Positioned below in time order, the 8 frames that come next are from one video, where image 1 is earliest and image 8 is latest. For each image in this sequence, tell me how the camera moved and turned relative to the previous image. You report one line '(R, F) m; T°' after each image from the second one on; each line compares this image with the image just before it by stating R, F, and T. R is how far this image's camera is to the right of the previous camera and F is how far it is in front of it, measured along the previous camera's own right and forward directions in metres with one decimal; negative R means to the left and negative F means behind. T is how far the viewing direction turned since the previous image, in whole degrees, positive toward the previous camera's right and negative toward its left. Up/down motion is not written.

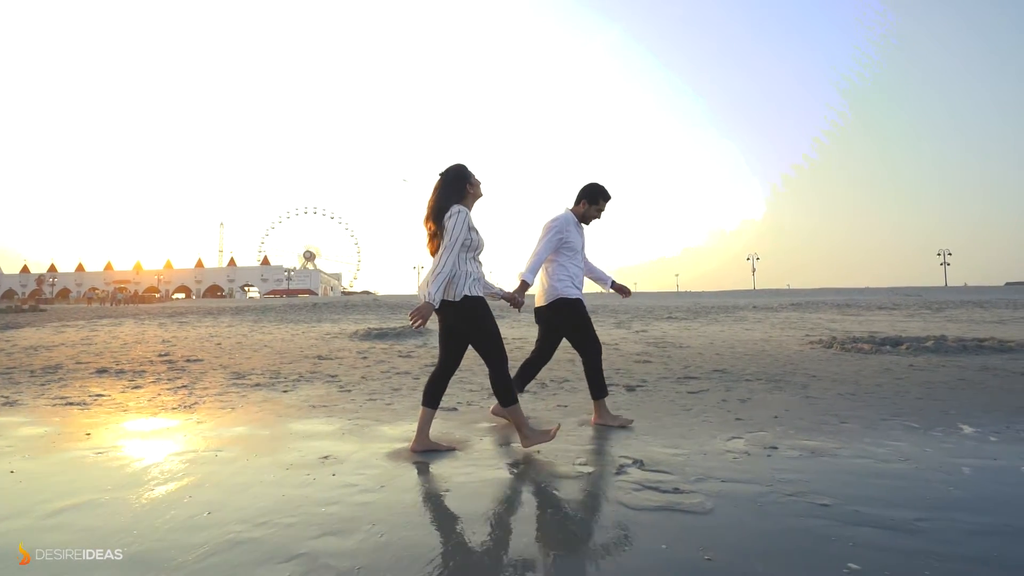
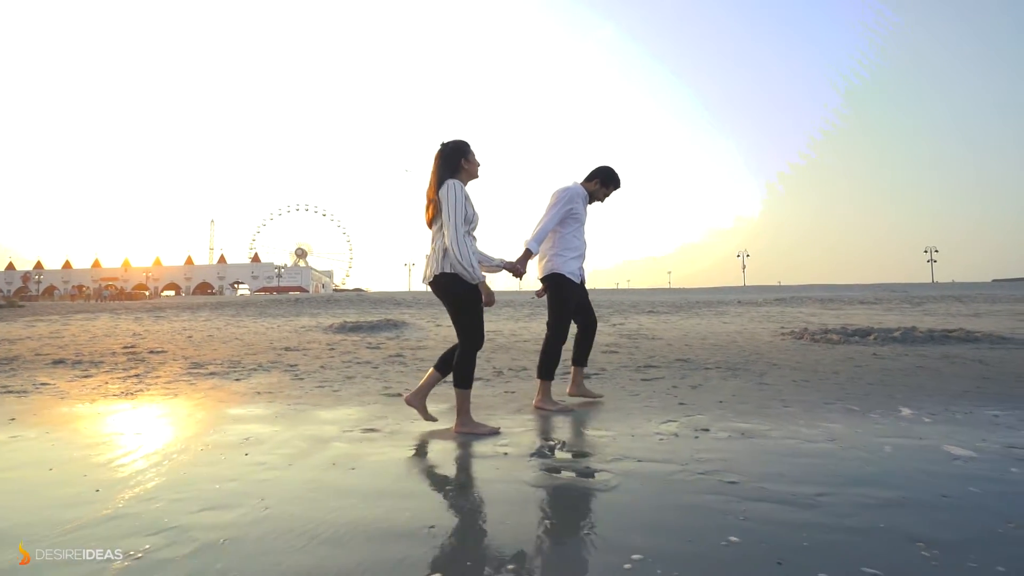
(+0.4, 0.0) m; 0°
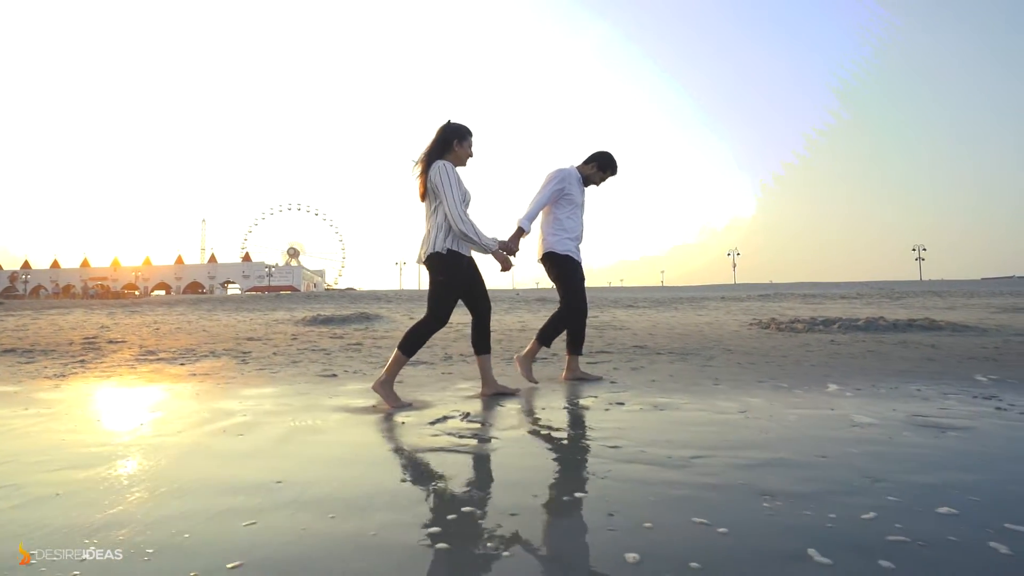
(+0.4, 0.0) m; 0°
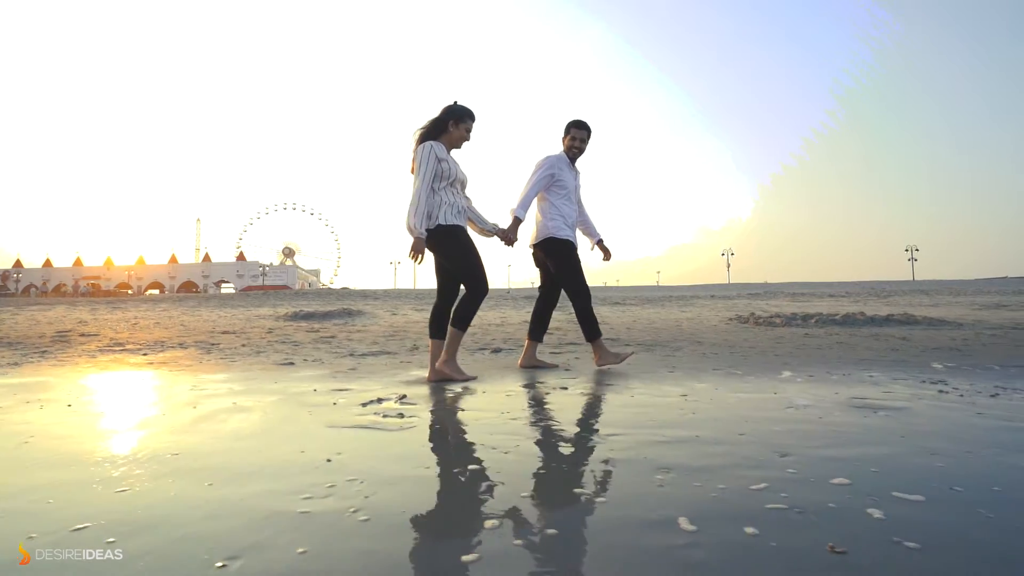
(+0.3, 0.0) m; 0°
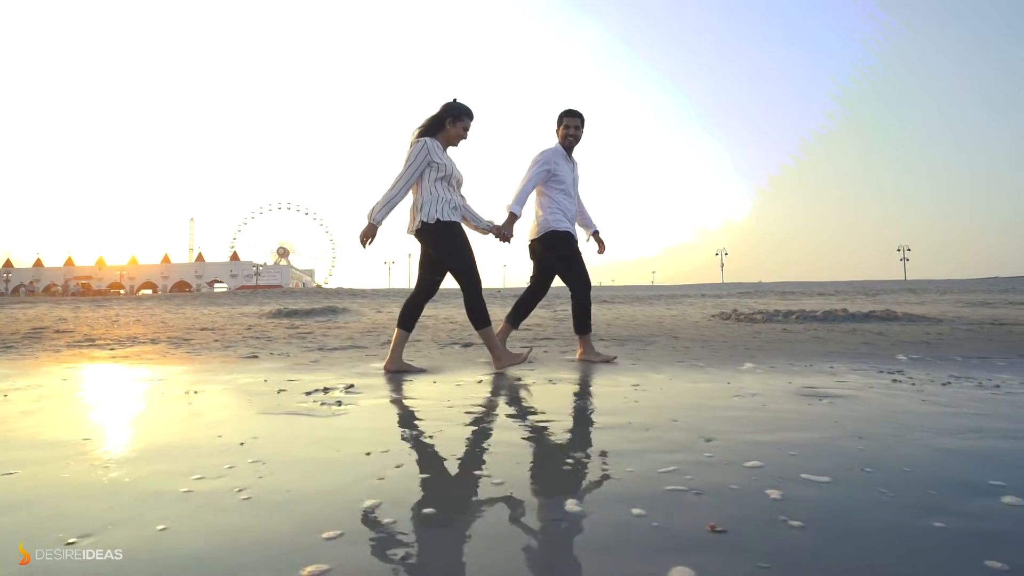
(+0.2, 0.0) m; 0°
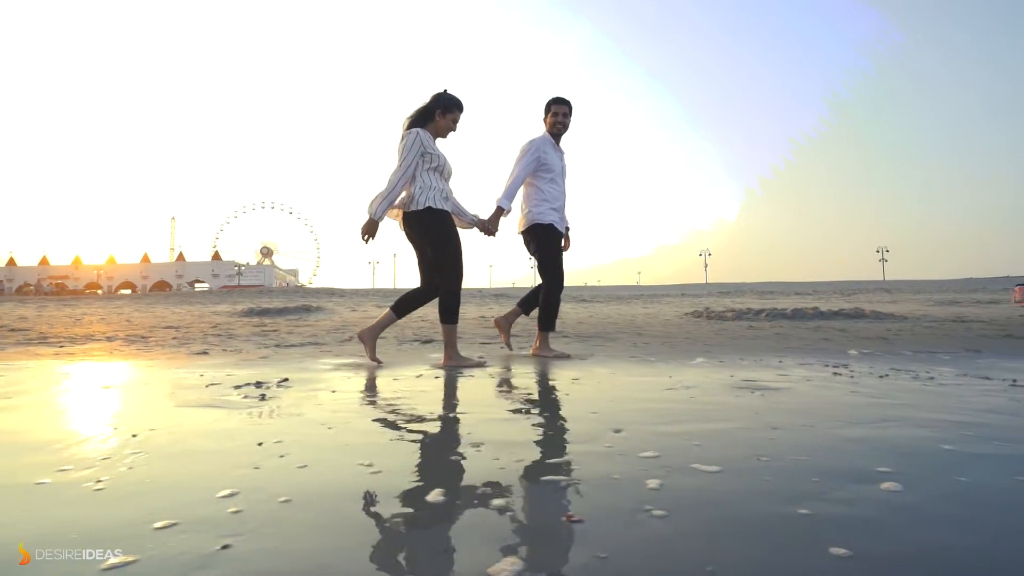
(+0.2, +0.1) m; +1°
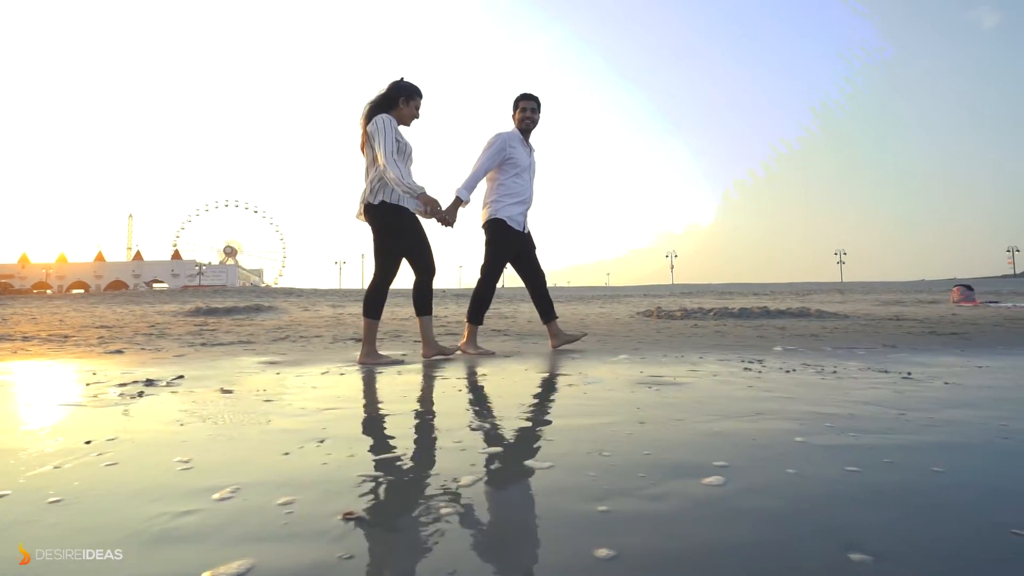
(+0.3, +0.1) m; +3°
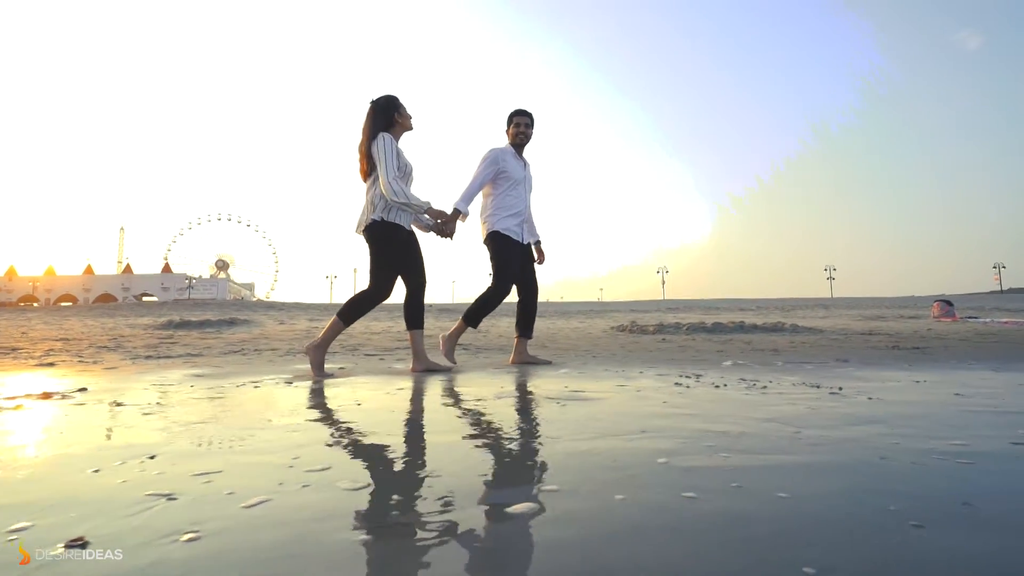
(+0.3, +0.1) m; 0°
